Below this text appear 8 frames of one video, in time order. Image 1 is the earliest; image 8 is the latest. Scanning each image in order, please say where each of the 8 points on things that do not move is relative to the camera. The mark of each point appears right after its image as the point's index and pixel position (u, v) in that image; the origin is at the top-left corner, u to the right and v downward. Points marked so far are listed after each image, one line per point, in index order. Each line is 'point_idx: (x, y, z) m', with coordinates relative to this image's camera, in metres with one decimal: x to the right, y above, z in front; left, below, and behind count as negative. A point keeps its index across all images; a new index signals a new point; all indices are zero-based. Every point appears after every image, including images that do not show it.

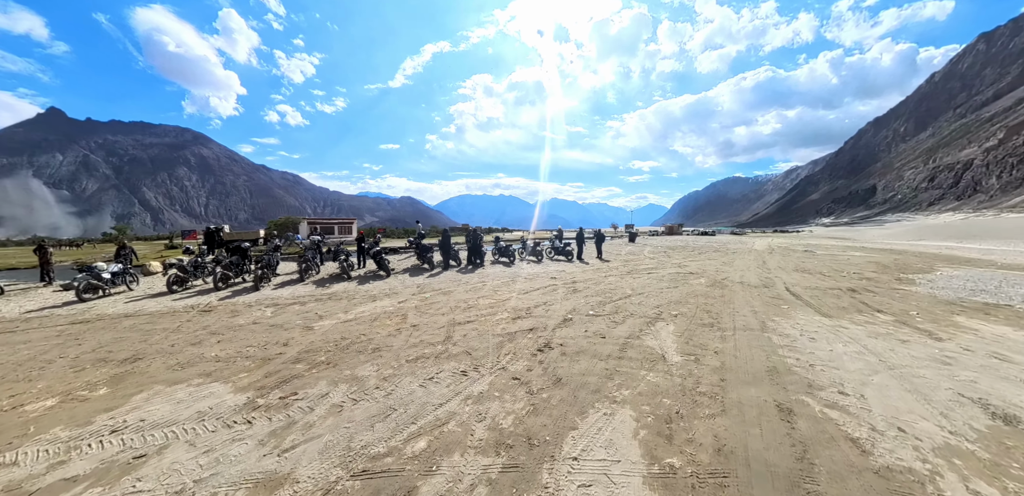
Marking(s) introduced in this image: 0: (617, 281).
0: (+3.6, -1.2, +11.0) m
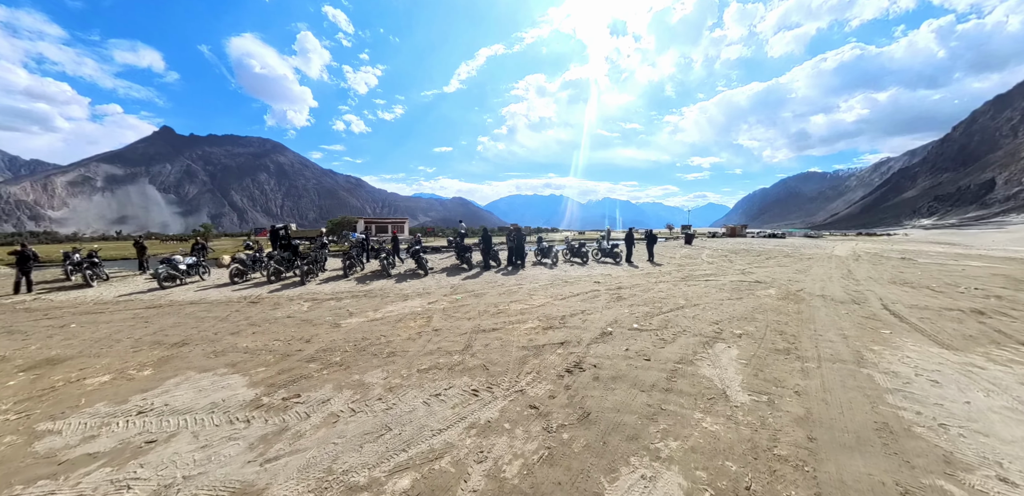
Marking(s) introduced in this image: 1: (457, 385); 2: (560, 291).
0: (+4.6, -1.3, +9.8) m
1: (-0.9, -2.2, +5.1) m
2: (+1.4, -1.4, +10.0) m
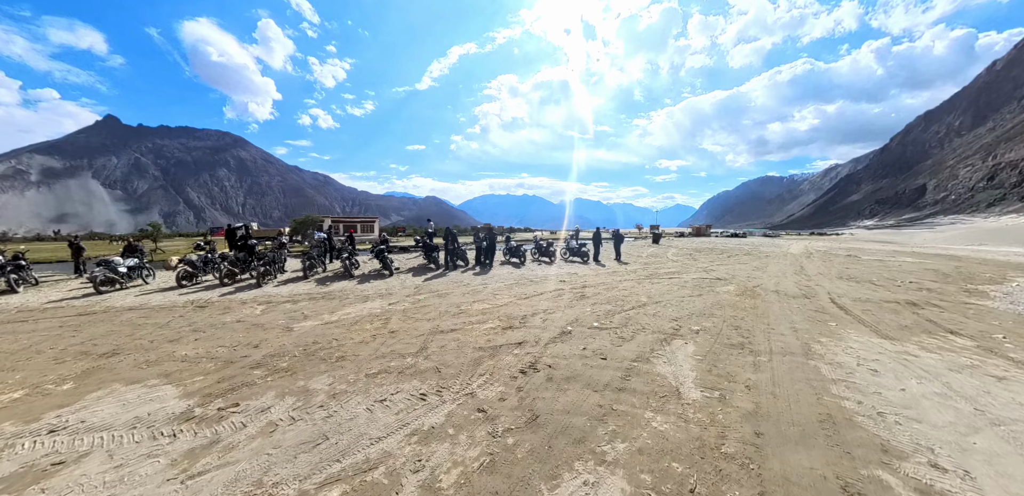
0: (+3.6, -1.2, +9.9) m
1: (-1.6, -2.1, +4.7) m
2: (+0.3, -1.4, +9.8) m
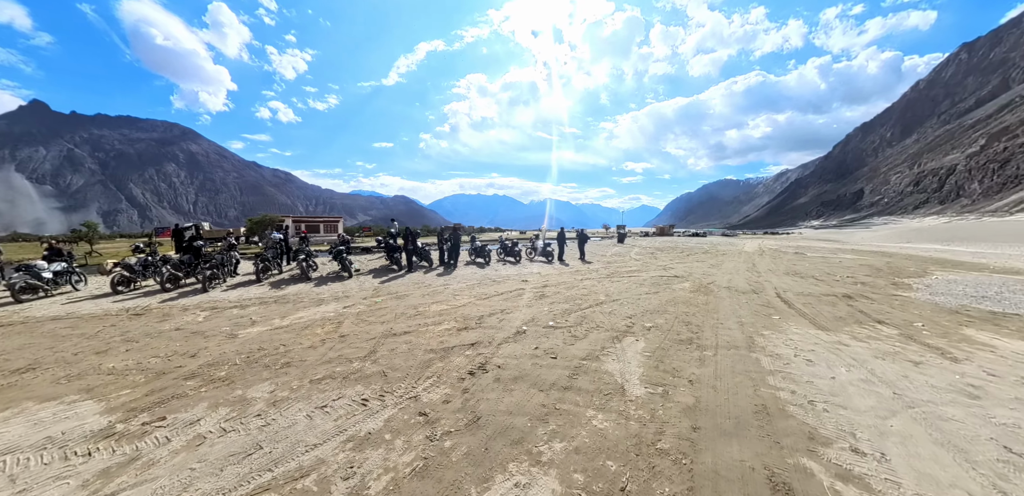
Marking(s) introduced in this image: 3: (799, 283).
0: (+2.5, -1.1, +10.0) m
1: (-2.3, -2.1, +4.4) m
2: (-0.8, -1.3, +9.6) m
3: (+9.1, -1.1, +10.0) m
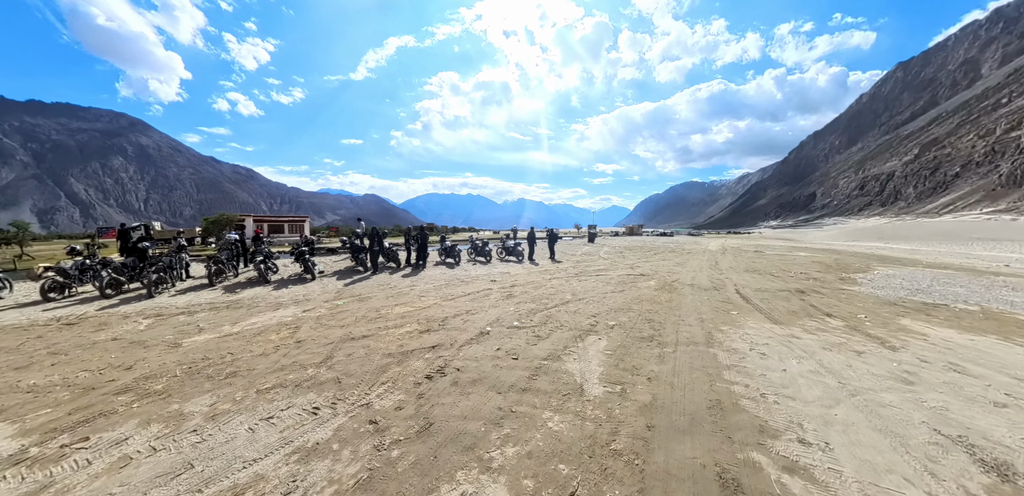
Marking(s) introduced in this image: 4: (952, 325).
0: (+1.5, -1.1, +10.0) m
1: (-2.8, -2.0, +4.1) m
2: (-1.7, -1.3, +9.4) m
3: (+8.1, -1.0, +10.4) m
4: (+8.0, -1.4, +5.7) m
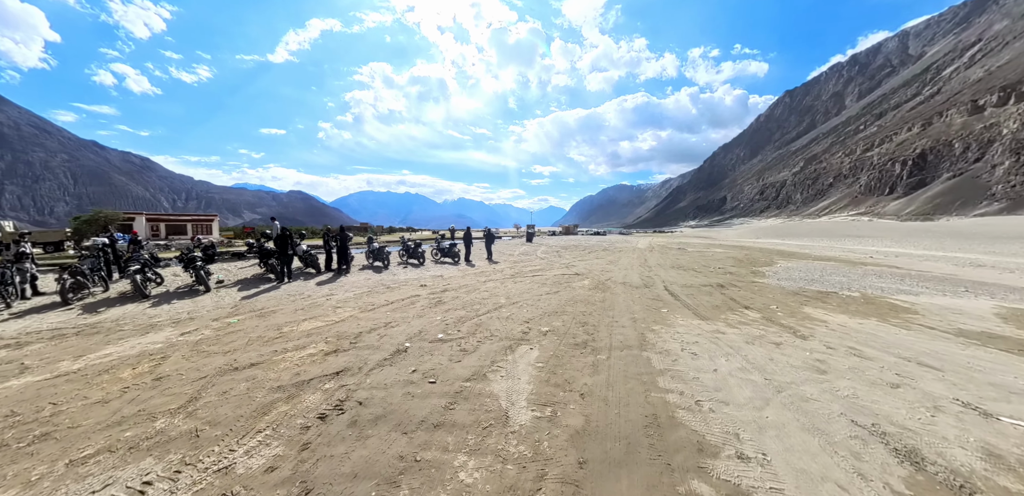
0: (-0.4, -1.2, +9.5) m
1: (-3.6, -2.2, +2.9) m
2: (-3.5, -1.5, +8.3) m
3: (+6.0, -0.9, +11.1) m
4: (+6.7, -1.3, +6.3) m
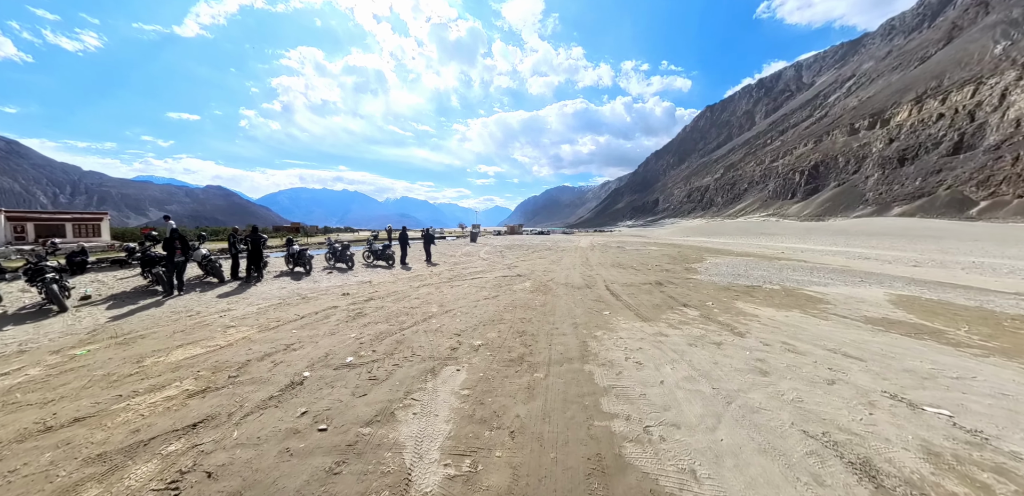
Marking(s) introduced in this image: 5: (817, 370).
0: (-2.1, -1.3, +8.5) m
1: (-4.2, -2.2, +1.5) m
2: (-5.0, -1.6, +6.9) m
3: (+3.9, -0.9, +11.1) m
4: (+5.4, -1.2, +6.6) m
5: (+3.6, -1.5, +3.8) m
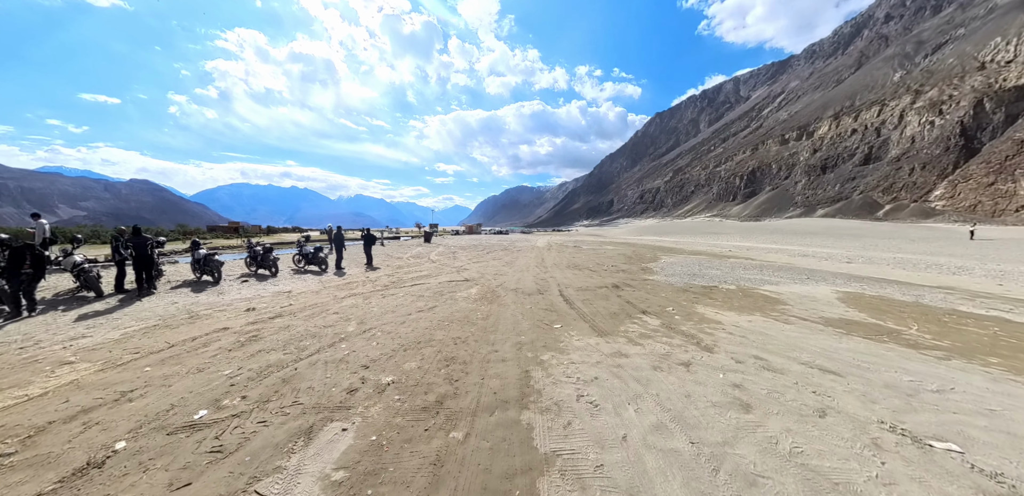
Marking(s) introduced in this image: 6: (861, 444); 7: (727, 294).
0: (-3.5, -1.3, +7.1) m
1: (-4.7, -2.3, -0.1) m
2: (-6.1, -1.7, +5.1) m
3: (+2.2, -0.9, +10.4) m
4: (+4.2, -1.1, +6.1) m
5: (+2.8, -1.5, +3.1) m
6: (+2.8, -1.6, +2.5) m
7: (+4.9, -1.0, +7.2) m
